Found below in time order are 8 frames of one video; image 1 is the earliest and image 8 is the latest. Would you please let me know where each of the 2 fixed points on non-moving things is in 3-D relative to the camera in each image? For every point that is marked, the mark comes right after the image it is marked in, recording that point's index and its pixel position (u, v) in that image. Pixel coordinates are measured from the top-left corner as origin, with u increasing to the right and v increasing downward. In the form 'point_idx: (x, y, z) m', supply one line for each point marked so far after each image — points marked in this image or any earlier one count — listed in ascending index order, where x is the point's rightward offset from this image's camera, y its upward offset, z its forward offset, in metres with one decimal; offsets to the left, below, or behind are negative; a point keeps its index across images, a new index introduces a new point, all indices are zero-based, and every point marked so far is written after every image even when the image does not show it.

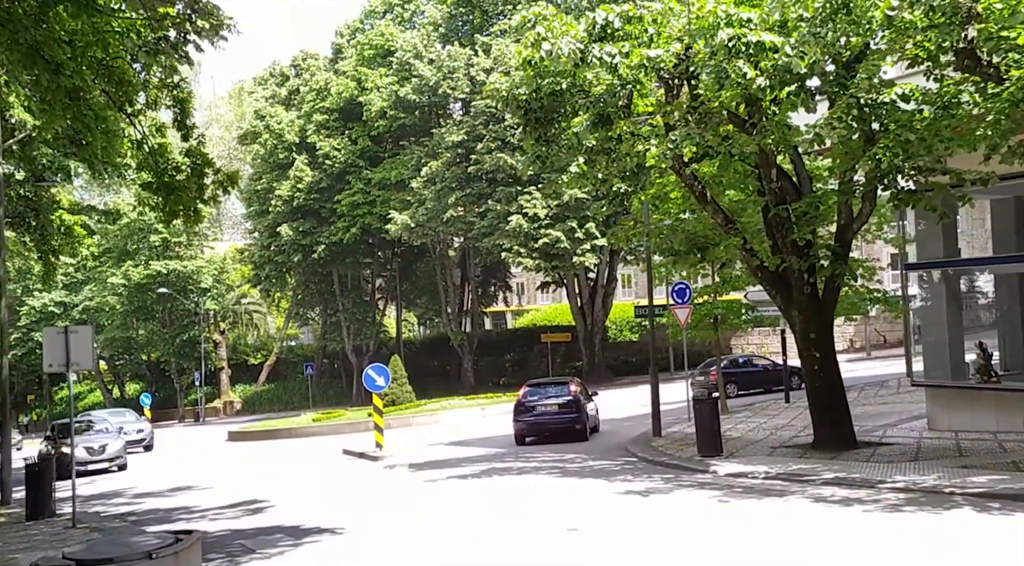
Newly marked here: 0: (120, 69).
0: (-5.5, +3.1, +17.7) m
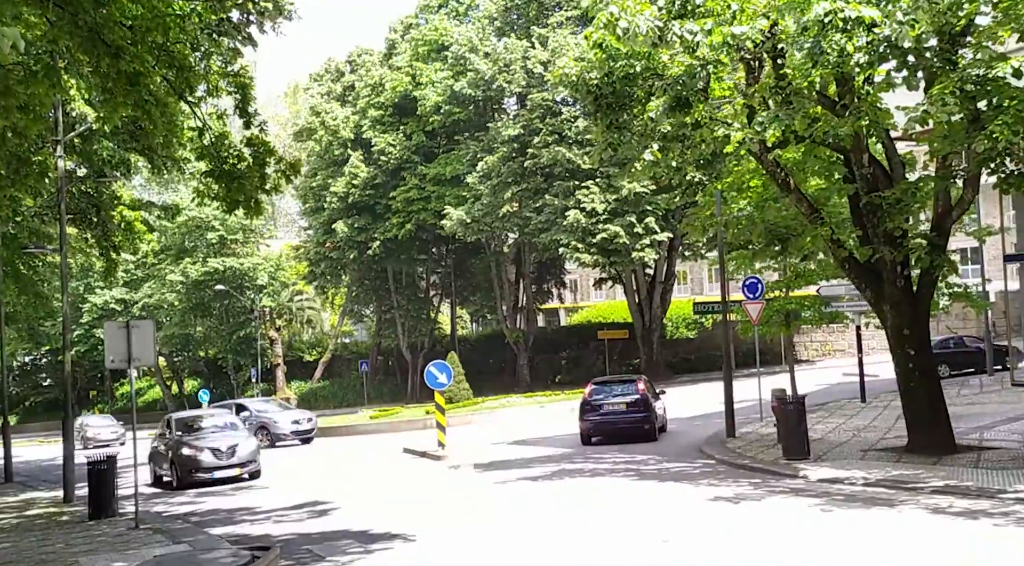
0: (-4.5, +3.2, +17.1) m
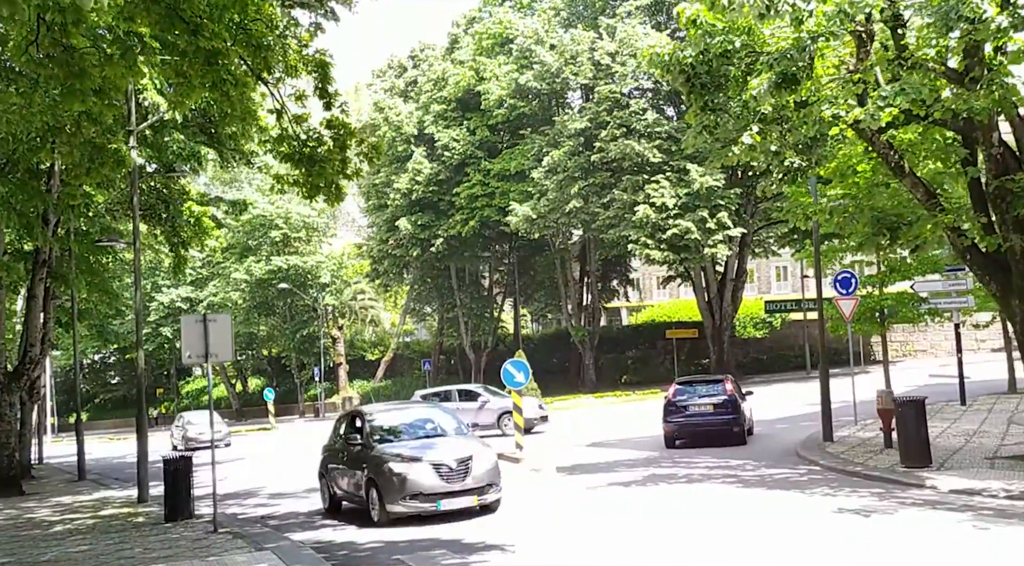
0: (-3.3, +3.3, +16.3) m
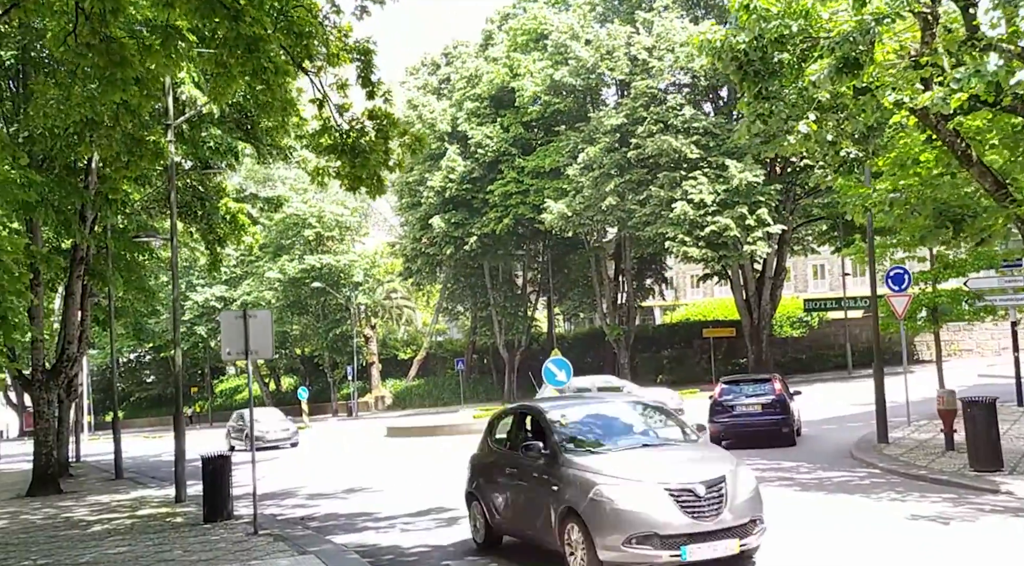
0: (-2.7, +3.3, +15.7) m
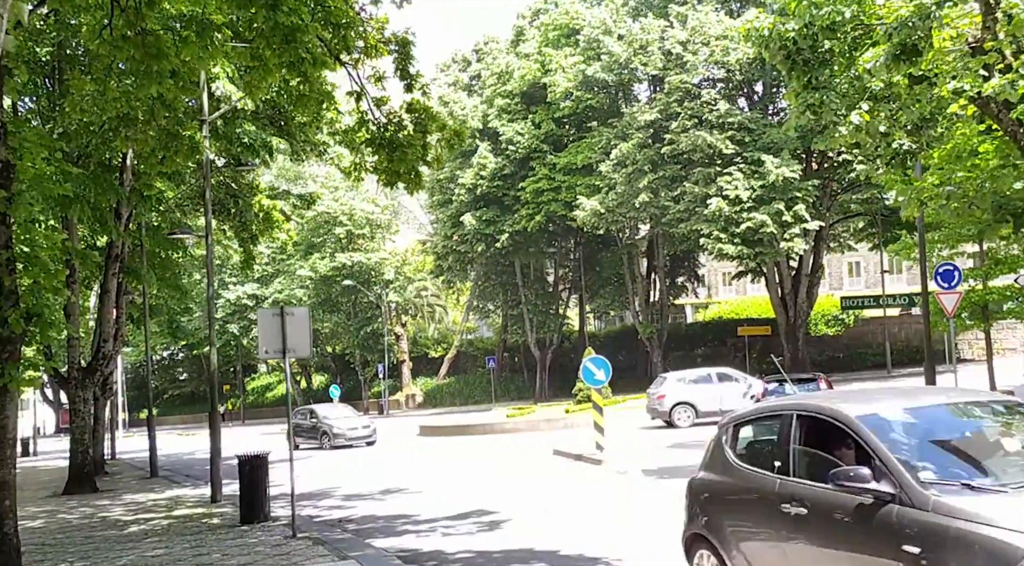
0: (-2.2, +3.4, +15.3) m
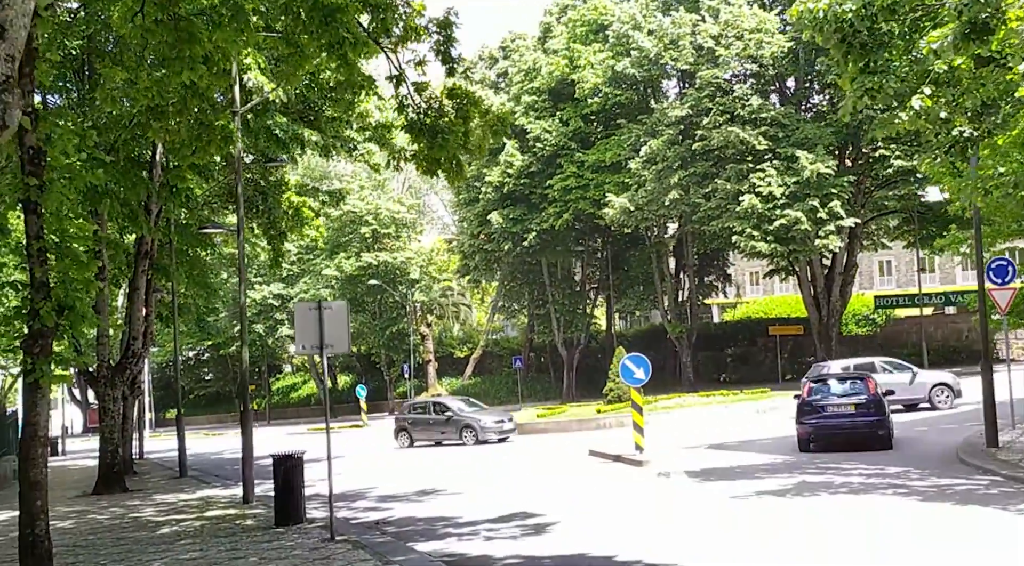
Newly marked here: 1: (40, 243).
0: (-1.6, +3.5, +14.7) m
1: (-5.5, +0.5, +14.4) m
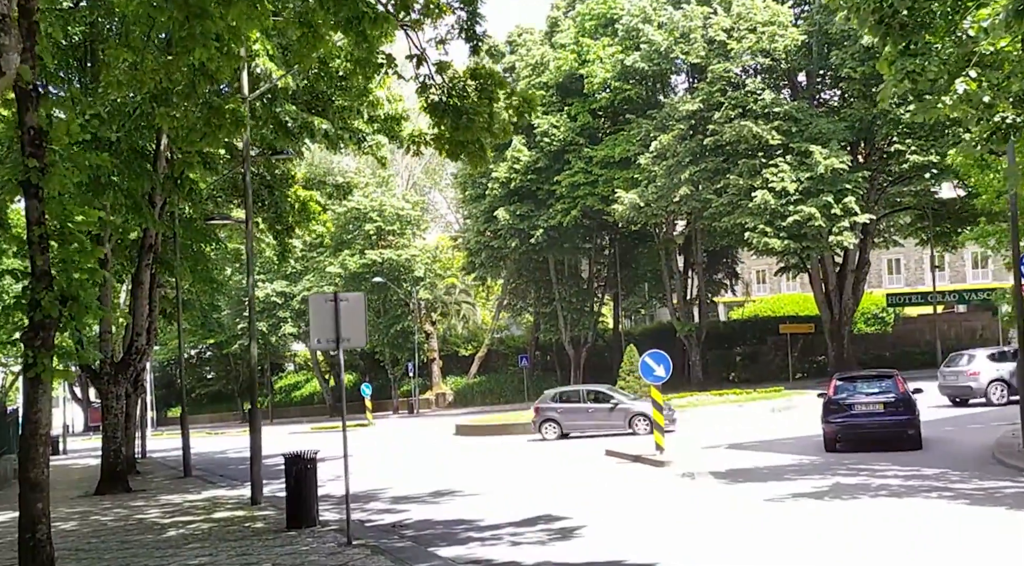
0: (-1.3, +3.6, +13.9) m
1: (-5.2, +0.6, +13.7) m
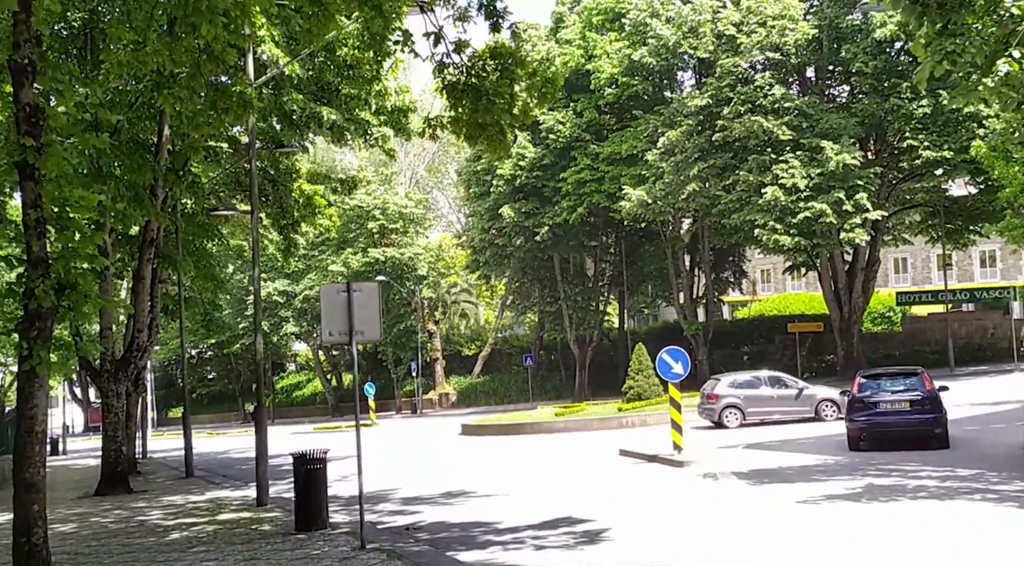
0: (-1.1, +3.7, +13.2) m
1: (-4.9, +0.7, +13.0) m
